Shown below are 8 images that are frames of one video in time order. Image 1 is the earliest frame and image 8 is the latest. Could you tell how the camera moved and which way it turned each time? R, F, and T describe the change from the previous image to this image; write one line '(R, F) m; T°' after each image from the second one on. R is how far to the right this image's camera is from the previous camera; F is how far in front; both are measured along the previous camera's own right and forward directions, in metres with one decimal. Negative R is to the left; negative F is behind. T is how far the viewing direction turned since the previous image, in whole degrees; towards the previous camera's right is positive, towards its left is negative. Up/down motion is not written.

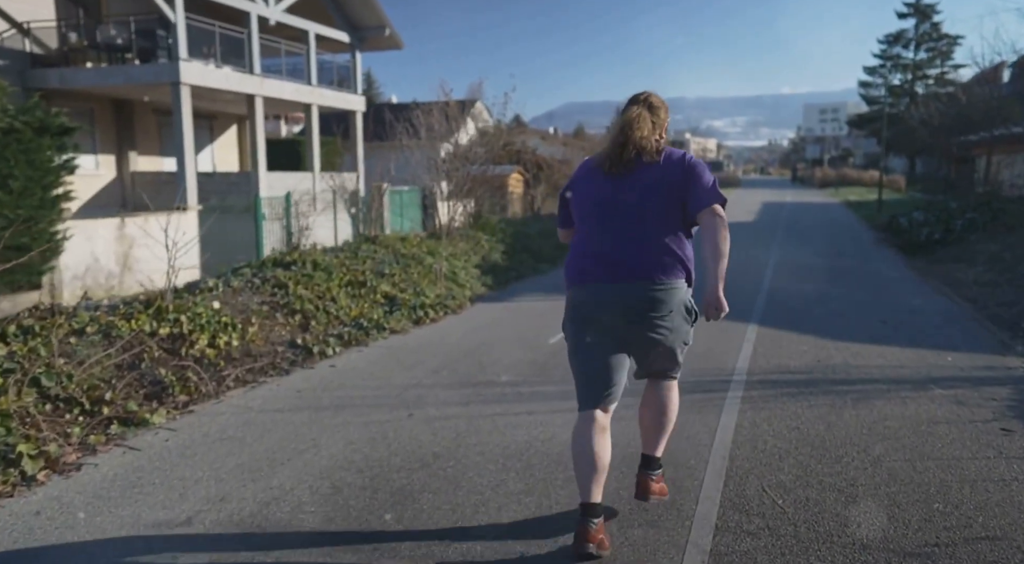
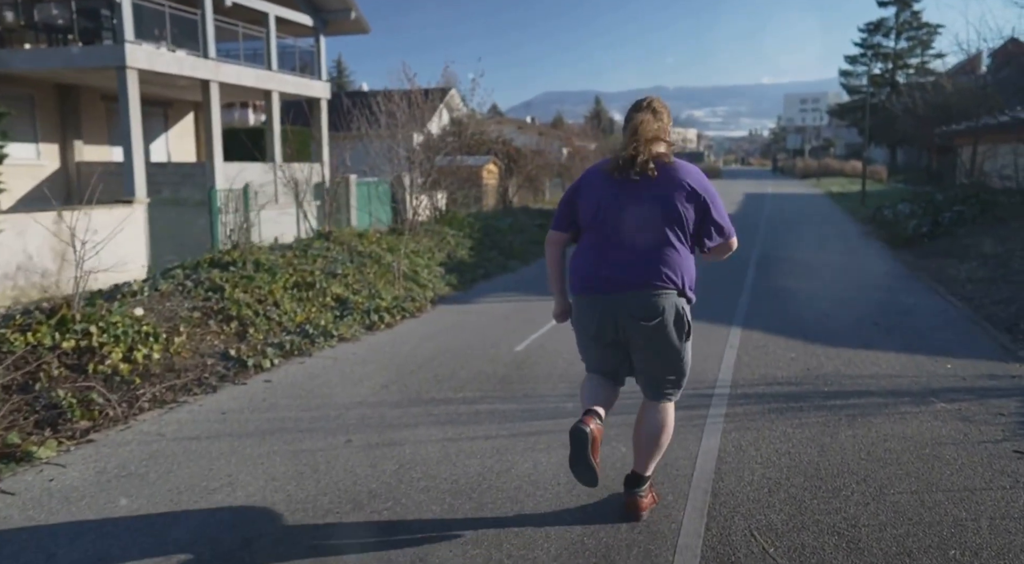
(+0.2, +0.8) m; +1°
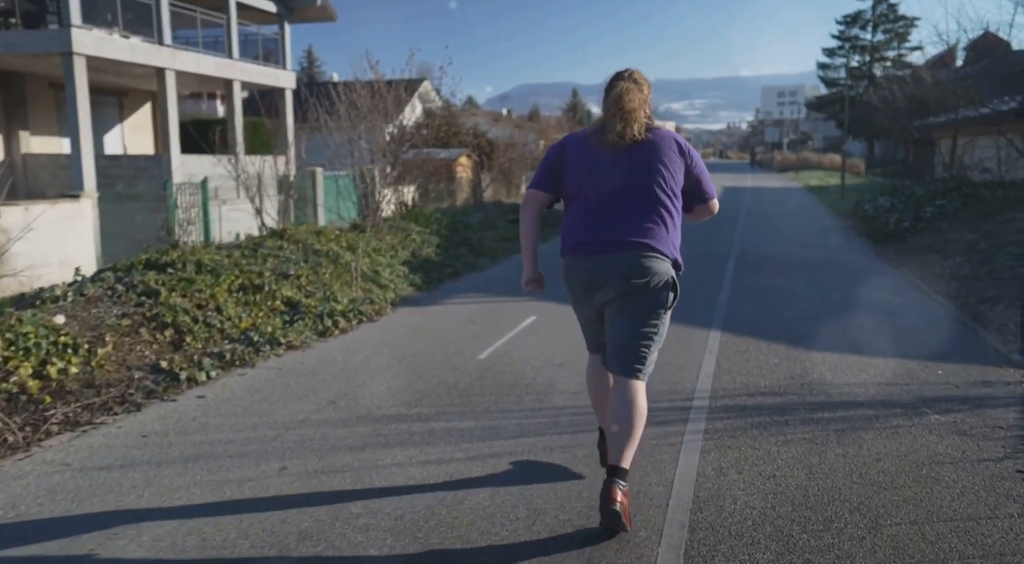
(+0.2, +0.6) m; +2°
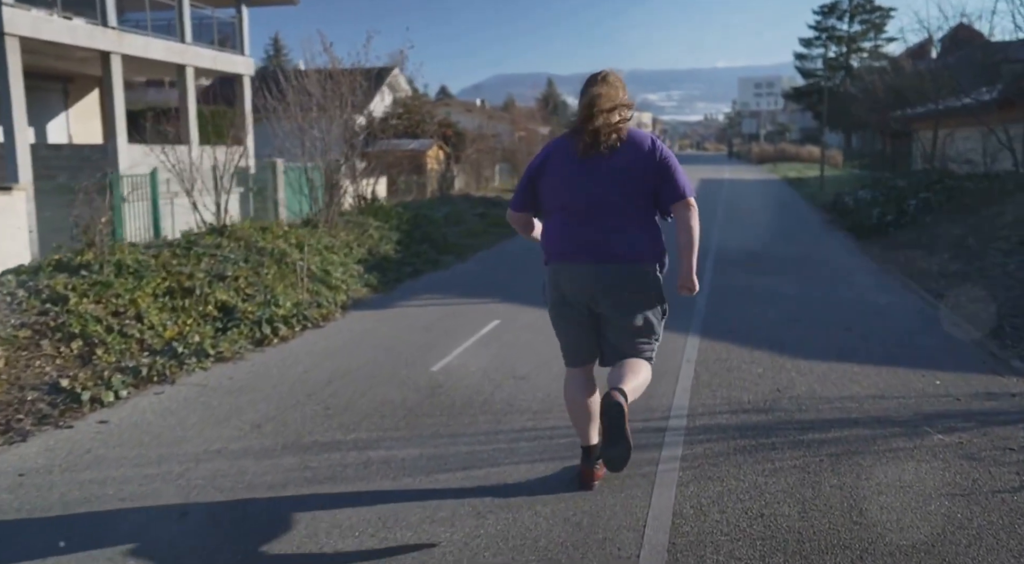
(+0.2, +0.8) m; +2°
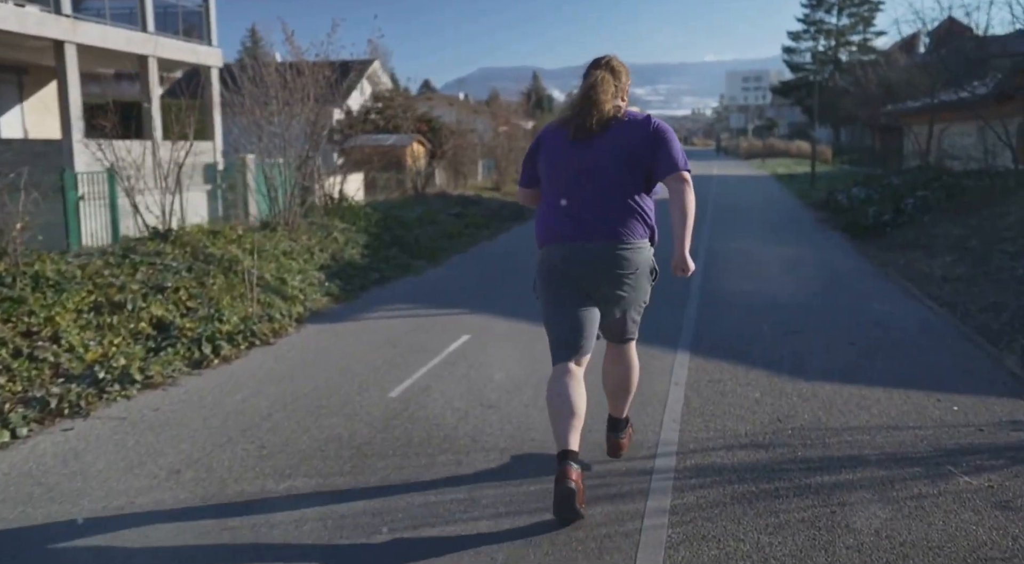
(+0.2, +0.8) m; +1°
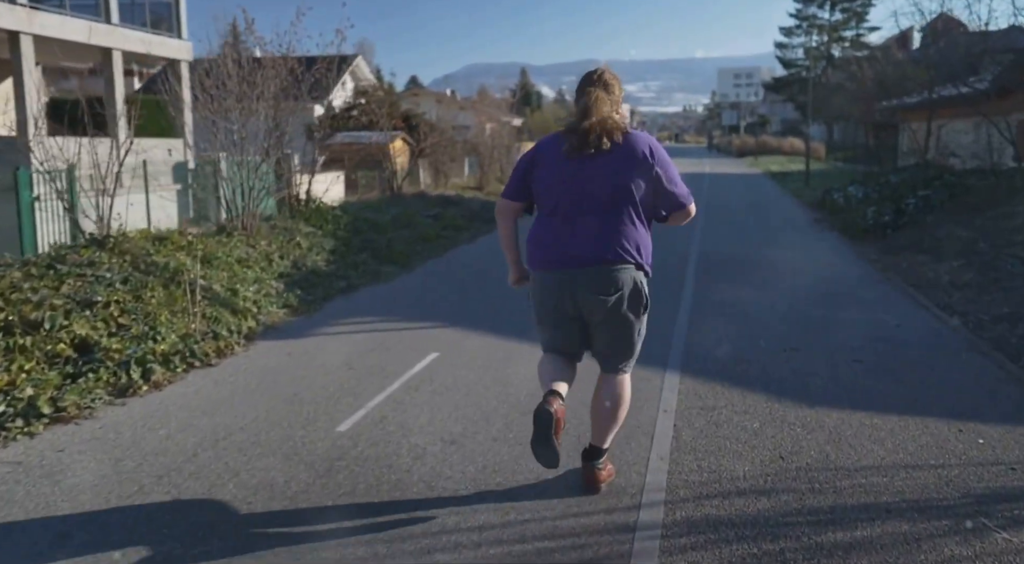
(+0.2, +0.8) m; +1°
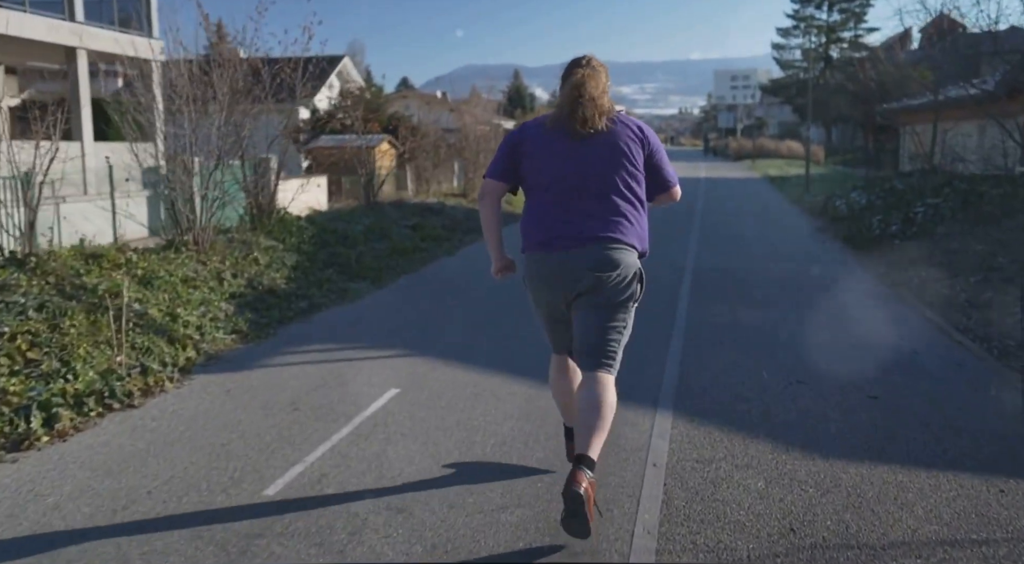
(+0.2, +0.9) m; 0°
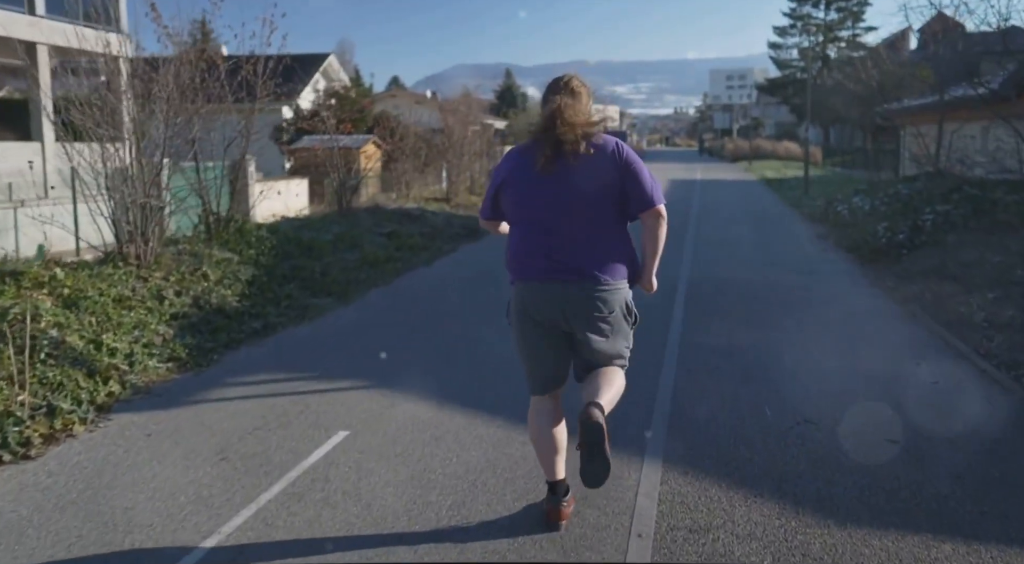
(+0.2, +0.8) m; 0°
